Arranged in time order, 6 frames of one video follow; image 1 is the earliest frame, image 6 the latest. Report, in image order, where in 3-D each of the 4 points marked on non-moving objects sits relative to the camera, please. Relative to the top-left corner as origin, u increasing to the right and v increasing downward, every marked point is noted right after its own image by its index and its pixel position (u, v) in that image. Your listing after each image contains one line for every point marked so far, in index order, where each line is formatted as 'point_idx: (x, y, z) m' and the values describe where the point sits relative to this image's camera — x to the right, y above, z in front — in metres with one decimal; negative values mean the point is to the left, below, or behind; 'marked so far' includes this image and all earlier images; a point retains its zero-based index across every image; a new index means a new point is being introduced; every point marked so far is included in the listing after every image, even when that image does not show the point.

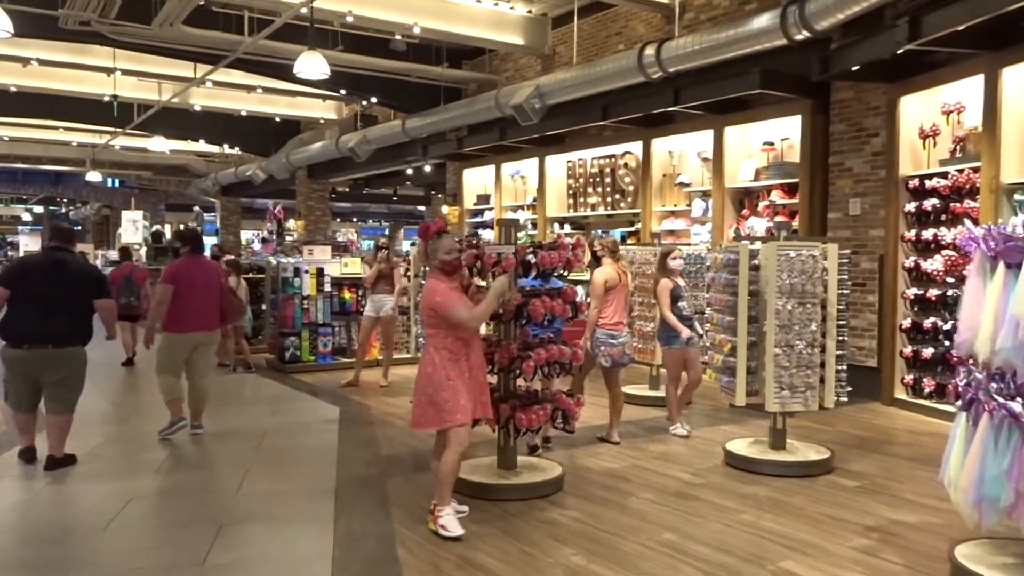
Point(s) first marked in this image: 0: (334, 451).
0: (-1.2, -1.1, +5.4) m
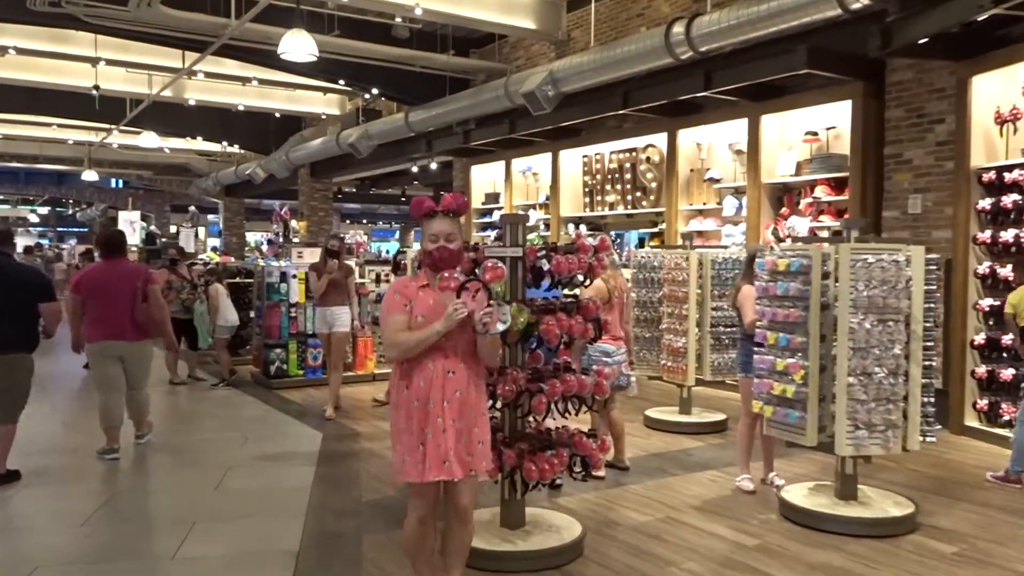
0: (-1.1, -1.1, +4.5) m
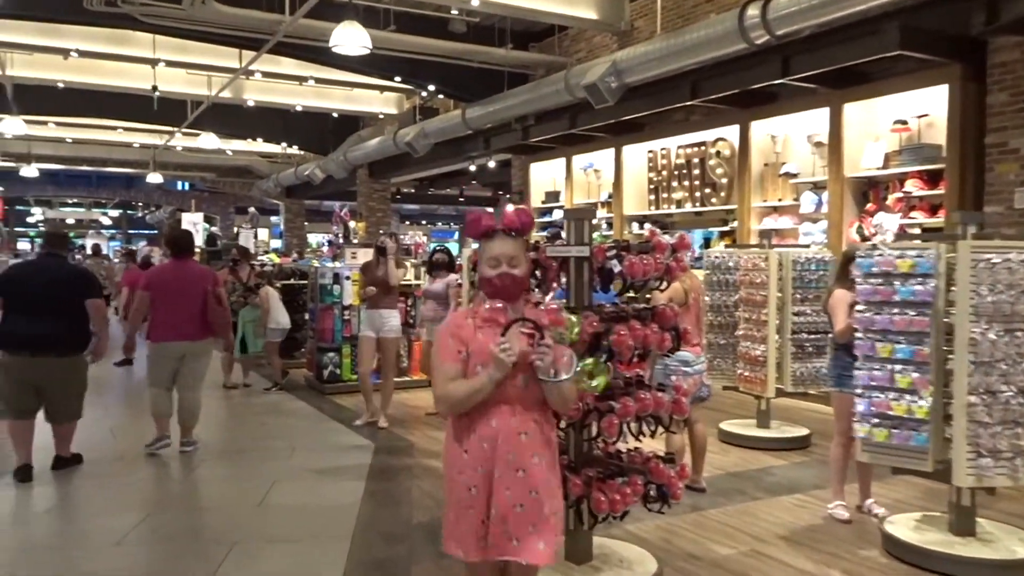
0: (-0.8, -1.2, +4.2) m
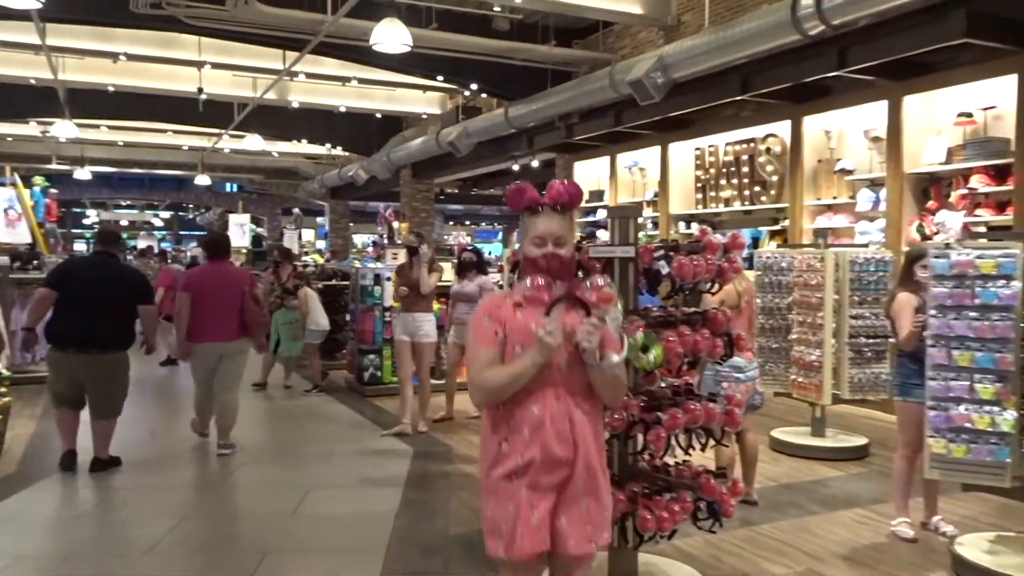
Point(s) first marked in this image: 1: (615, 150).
0: (-0.6, -1.2, +4.0) m
1: (+1.3, +1.8, +10.6) m
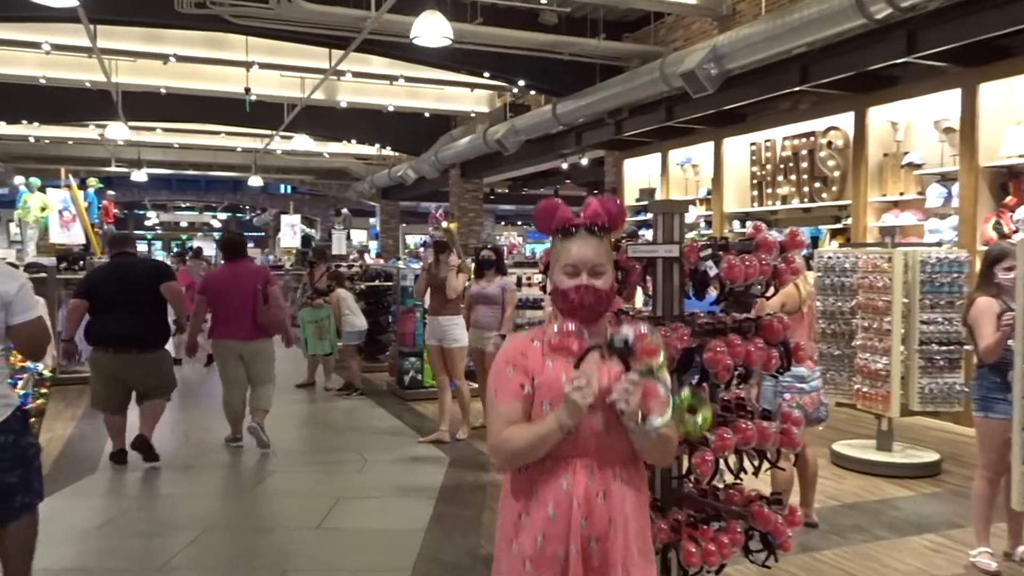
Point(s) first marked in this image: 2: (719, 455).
0: (-0.4, -1.2, +3.8) m
1: (+1.9, +1.8, +10.3) m
2: (+0.6, -0.5, +2.4) m
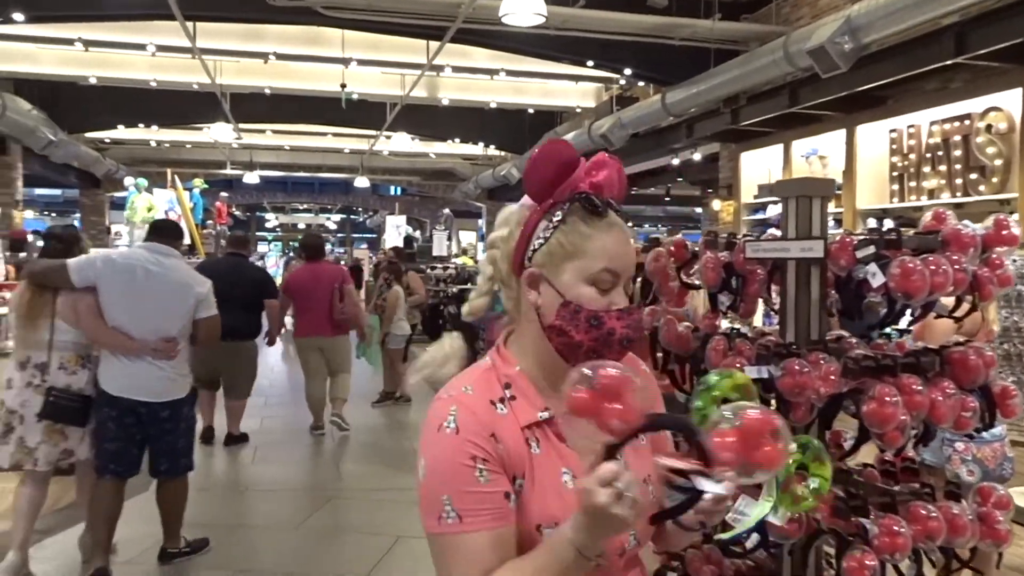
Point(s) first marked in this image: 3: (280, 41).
0: (-0.1, -1.2, +3.1) m
1: (+3.1, +1.7, +9.2) m
2: (+0.7, -0.5, +1.6) m
3: (-3.2, +3.3, +11.0) m
